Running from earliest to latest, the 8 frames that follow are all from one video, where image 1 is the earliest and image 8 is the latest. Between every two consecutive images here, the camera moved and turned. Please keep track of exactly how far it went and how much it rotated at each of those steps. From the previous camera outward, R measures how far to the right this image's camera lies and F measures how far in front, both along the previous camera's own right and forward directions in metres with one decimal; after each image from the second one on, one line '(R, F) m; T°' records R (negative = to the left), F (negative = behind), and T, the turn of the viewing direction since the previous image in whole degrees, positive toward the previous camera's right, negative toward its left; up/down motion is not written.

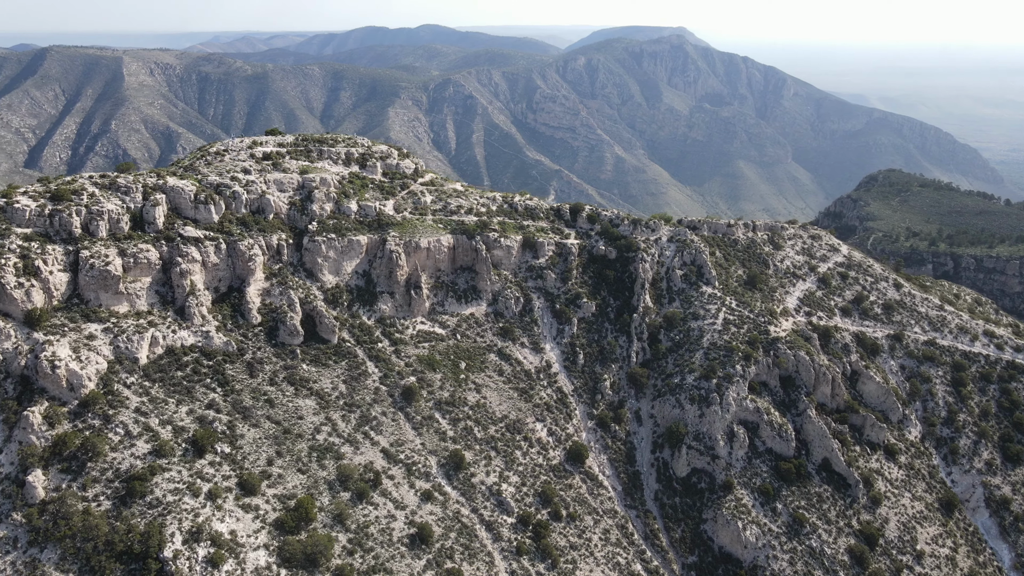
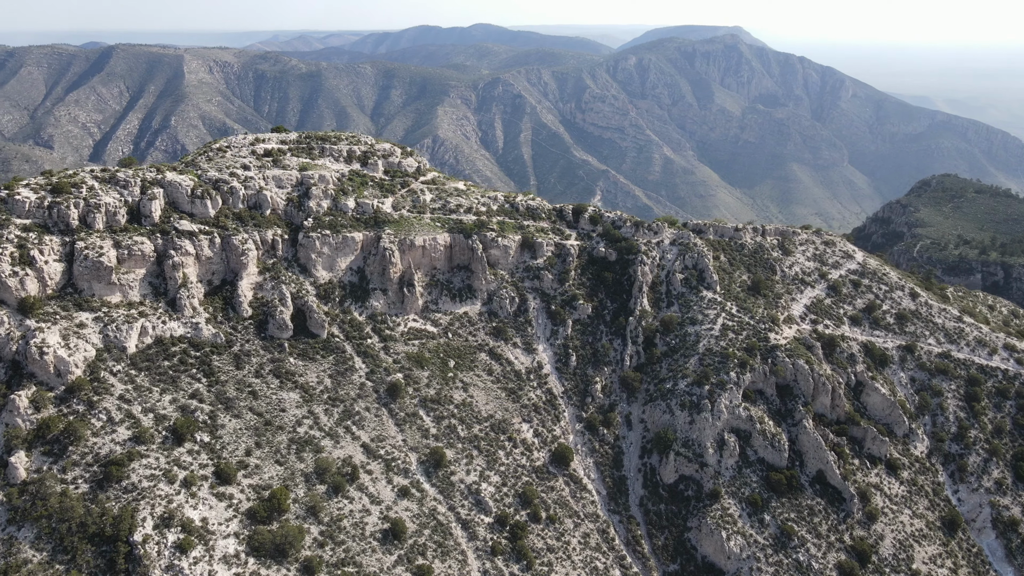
(+3.7, +0.3) m; -3°
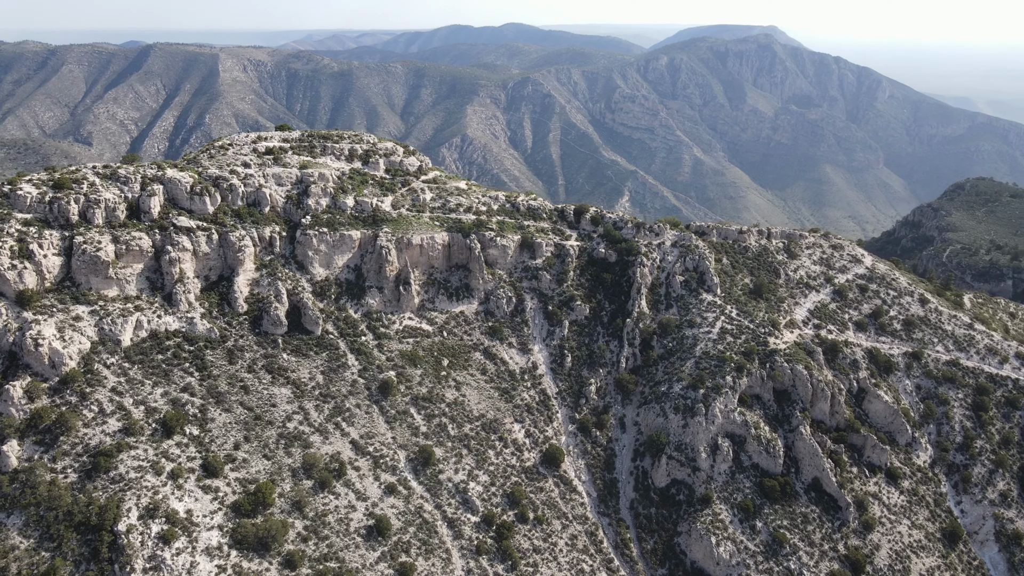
(+2.2, +0.1) m; -2°
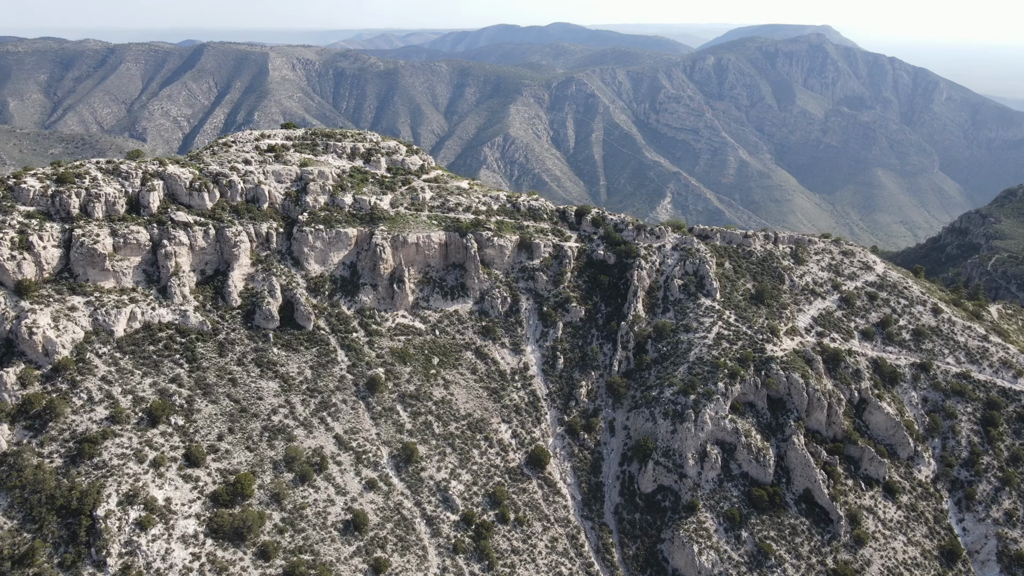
(+3.3, +0.1) m; -2°
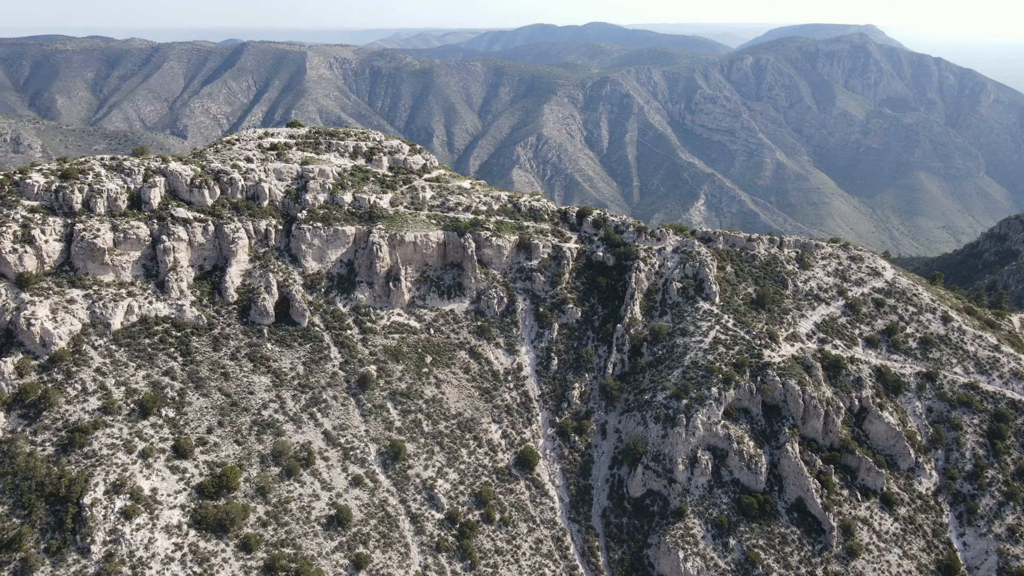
(+2.5, +0.1) m; -2°
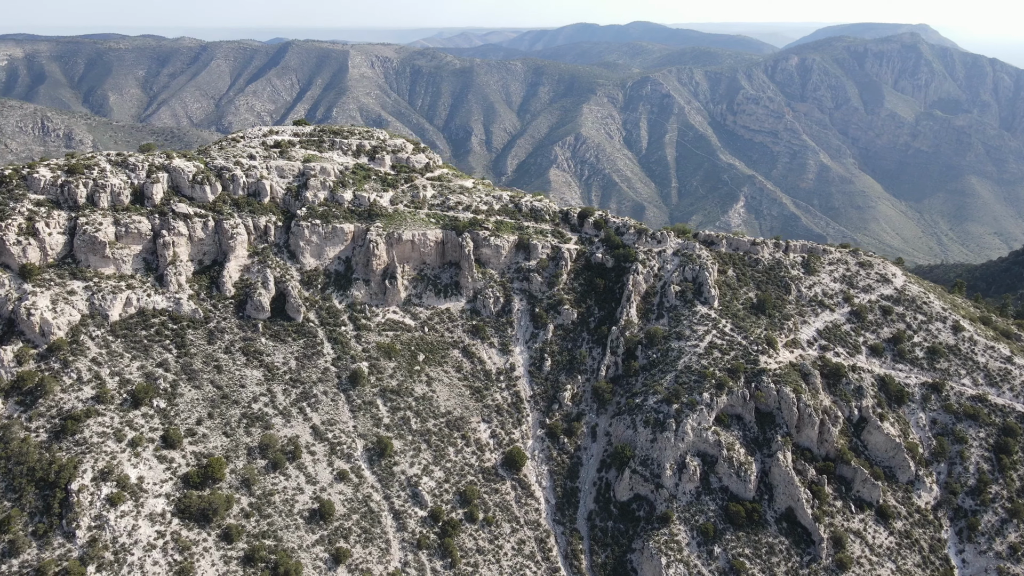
(+2.9, 0.0) m; -2°
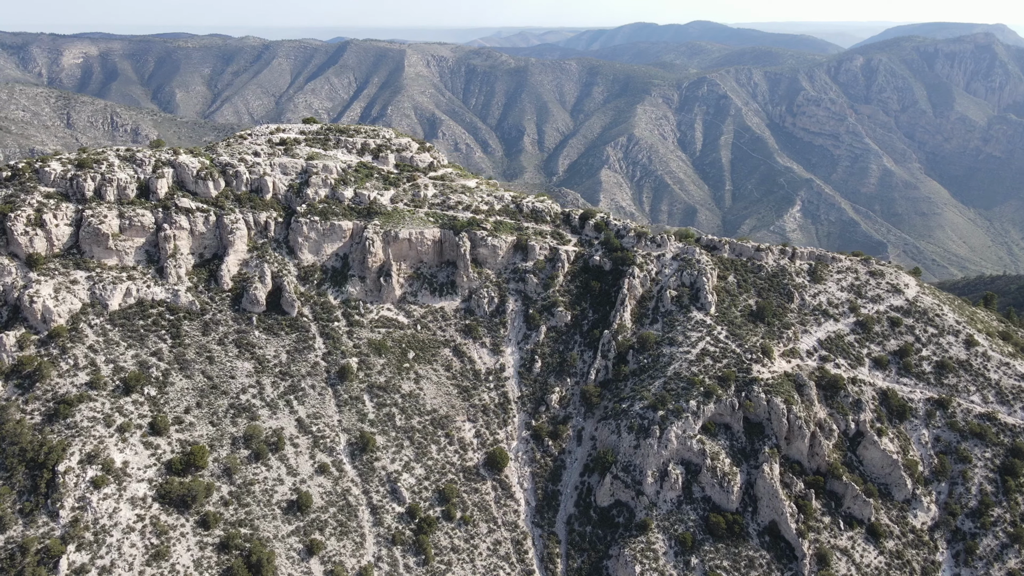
(+3.9, 0.0) m; -3°
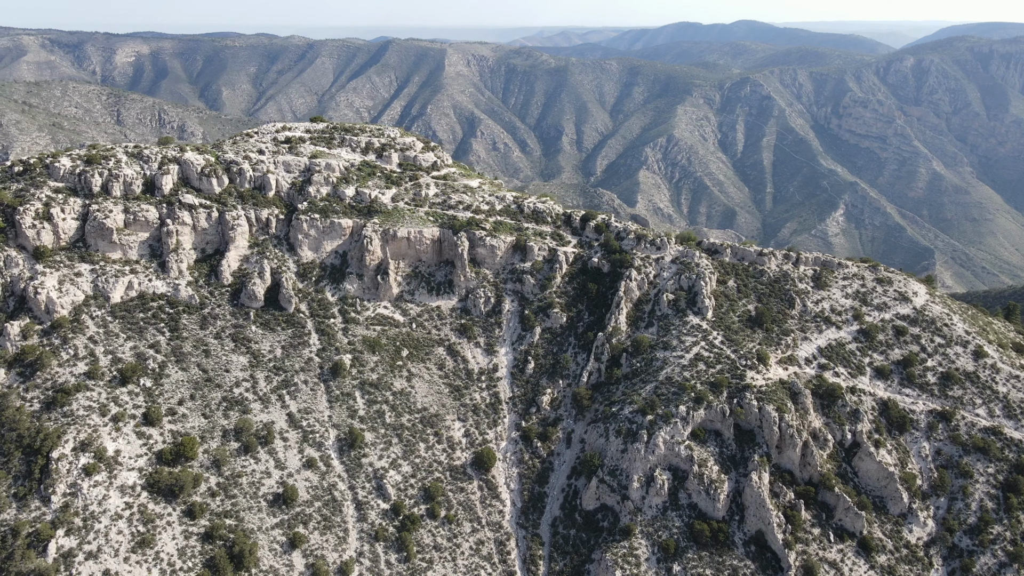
(+2.8, -0.1) m; -2°
